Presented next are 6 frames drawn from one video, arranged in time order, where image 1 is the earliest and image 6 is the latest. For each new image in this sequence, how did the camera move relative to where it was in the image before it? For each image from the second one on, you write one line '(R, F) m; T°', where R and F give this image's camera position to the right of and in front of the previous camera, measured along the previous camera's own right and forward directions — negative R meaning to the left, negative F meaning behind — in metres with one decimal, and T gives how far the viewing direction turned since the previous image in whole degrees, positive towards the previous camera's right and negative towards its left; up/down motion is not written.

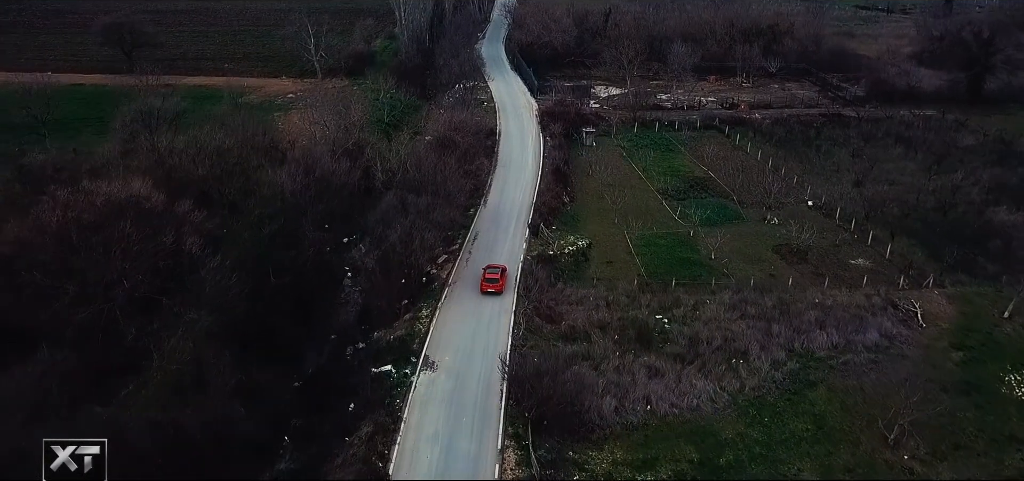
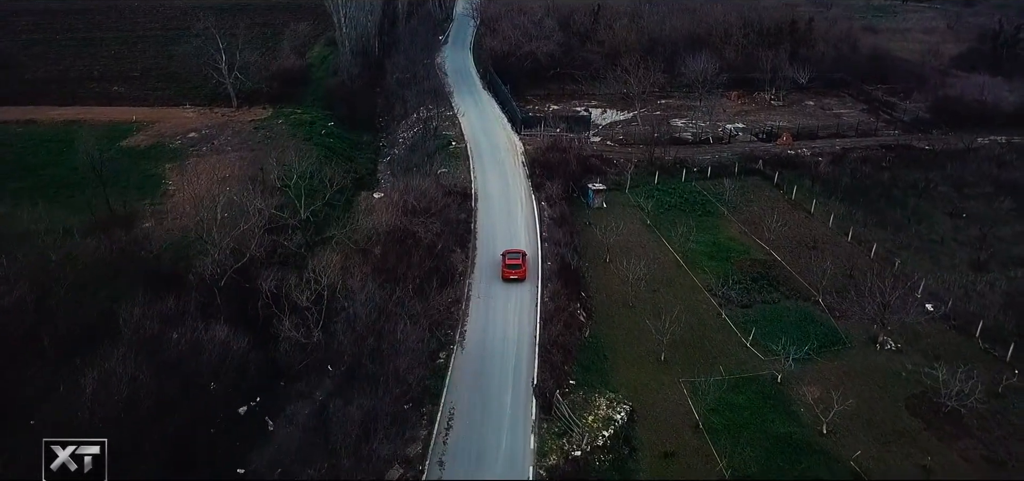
(-0.7, +11.8) m; +3°
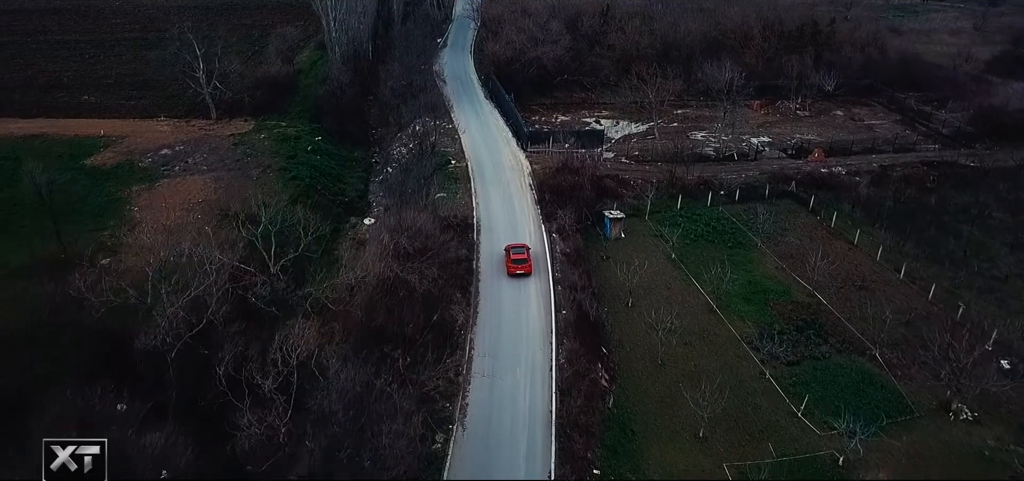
(-0.3, +3.5) m; 0°
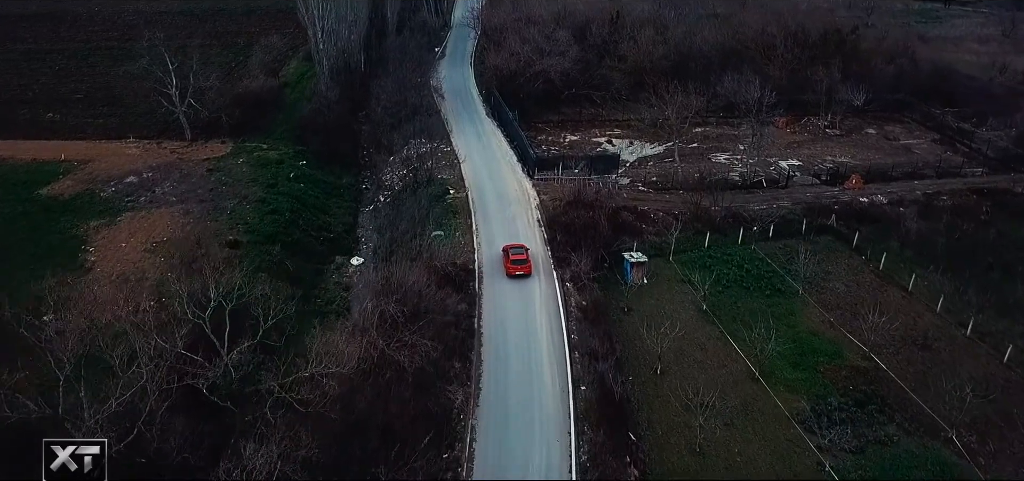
(-0.2, +3.5) m; 0°
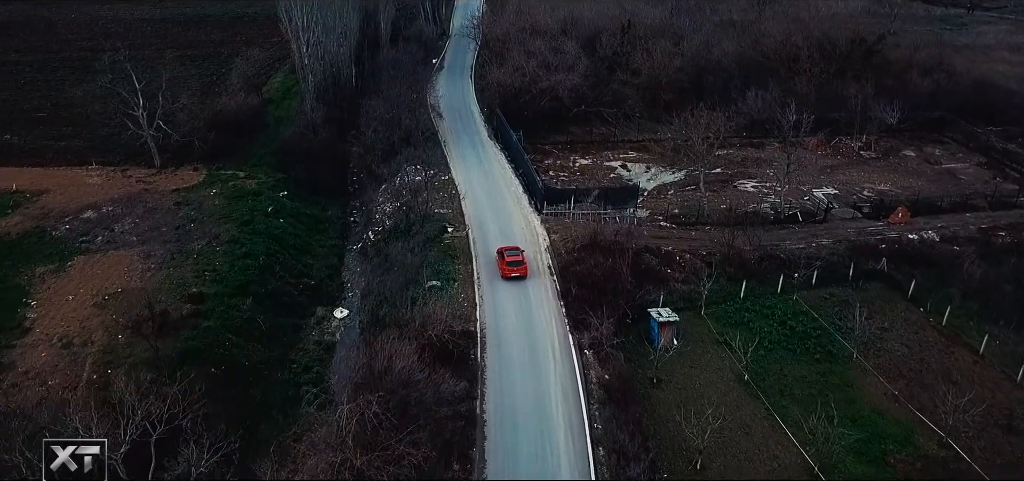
(-0.2, +3.5) m; 0°
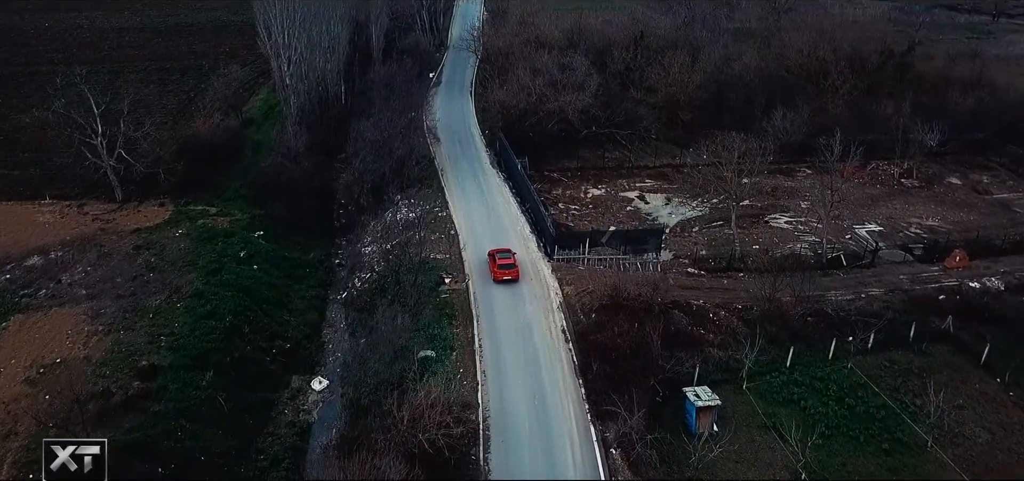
(-0.2, +3.4) m; 0°
